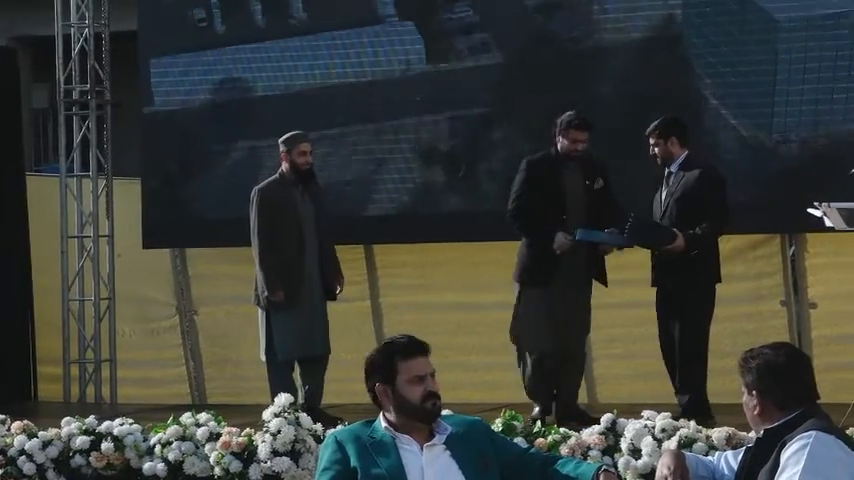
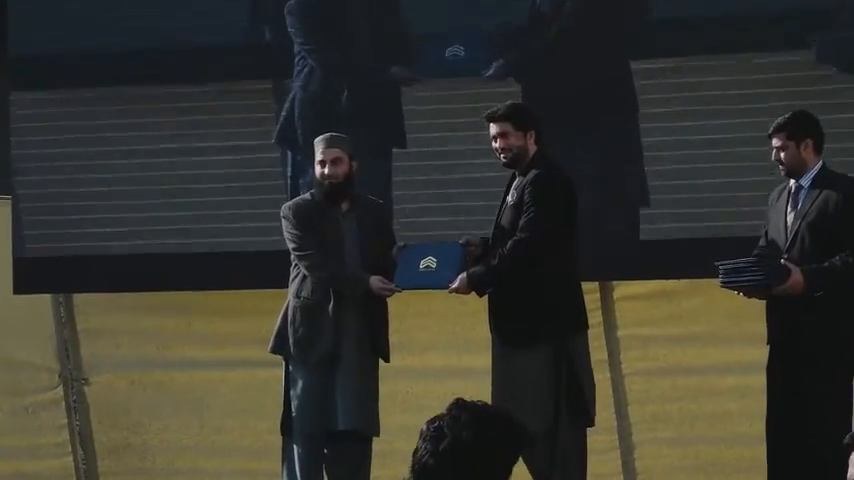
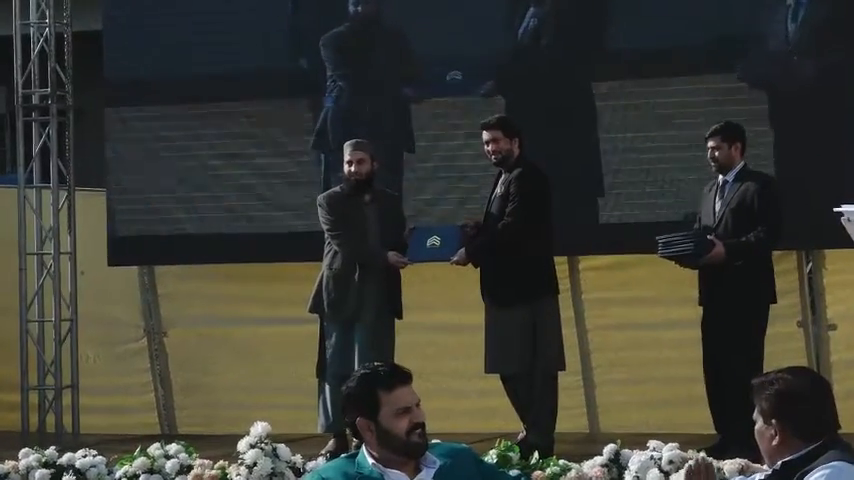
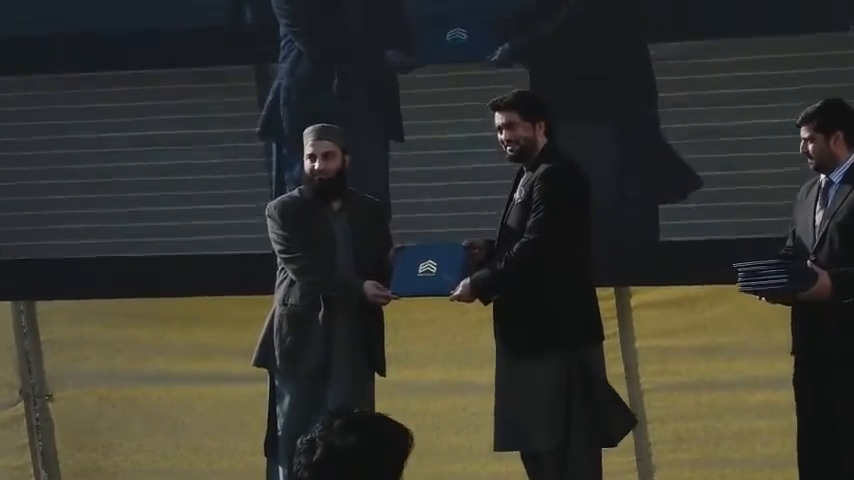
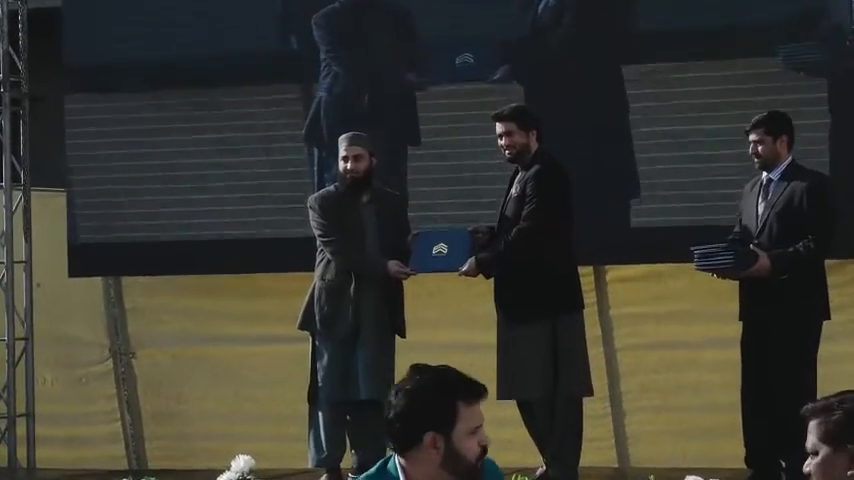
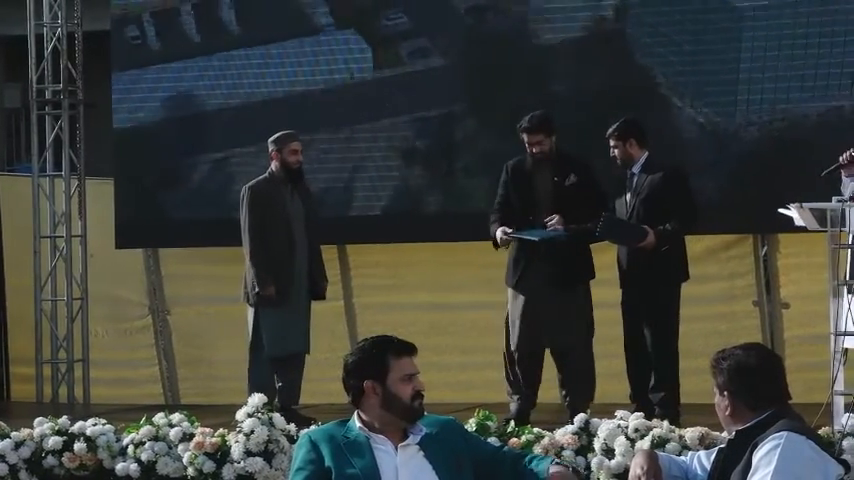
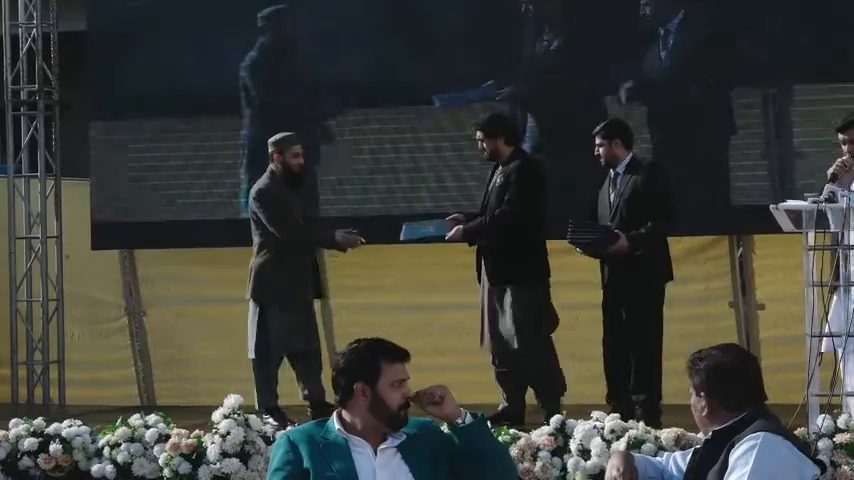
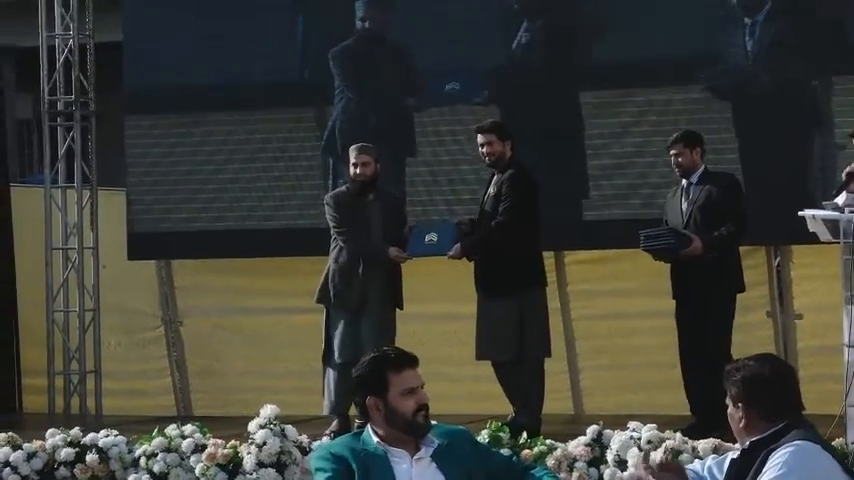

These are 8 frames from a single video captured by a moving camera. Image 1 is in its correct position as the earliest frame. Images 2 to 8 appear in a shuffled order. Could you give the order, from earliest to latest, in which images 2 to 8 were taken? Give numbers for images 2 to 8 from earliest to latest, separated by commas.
6, 7, 8, 3, 5, 2, 4
